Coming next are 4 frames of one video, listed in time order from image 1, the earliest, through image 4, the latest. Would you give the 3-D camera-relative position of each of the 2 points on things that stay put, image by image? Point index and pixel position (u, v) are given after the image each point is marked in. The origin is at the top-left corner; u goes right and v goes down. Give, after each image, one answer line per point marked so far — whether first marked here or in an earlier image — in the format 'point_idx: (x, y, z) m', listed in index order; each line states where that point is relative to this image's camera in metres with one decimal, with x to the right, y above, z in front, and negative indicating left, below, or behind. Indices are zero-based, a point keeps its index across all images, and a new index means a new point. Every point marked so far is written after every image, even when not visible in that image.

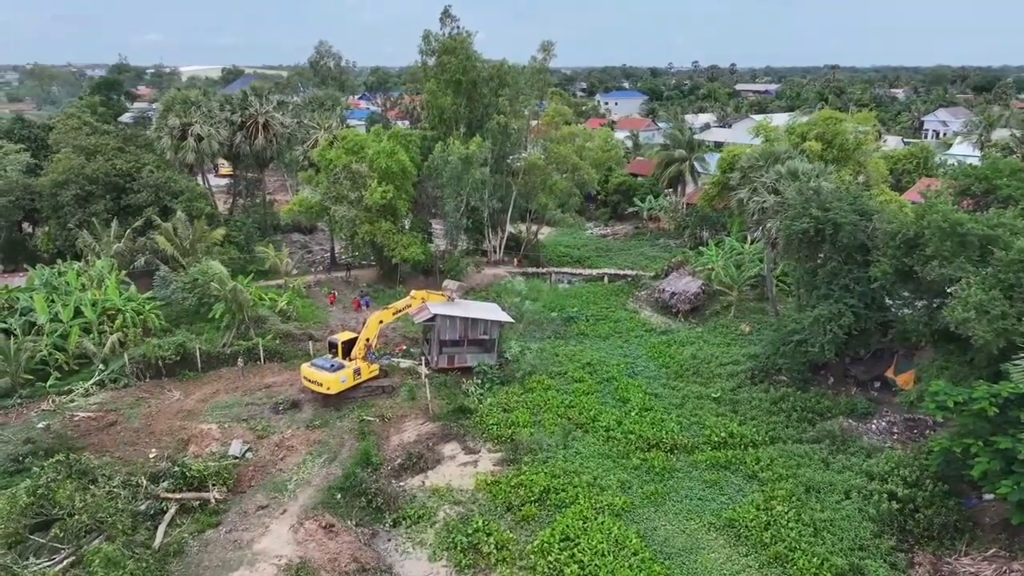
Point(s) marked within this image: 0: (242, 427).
0: (-6.2, -3.2, +15.1) m
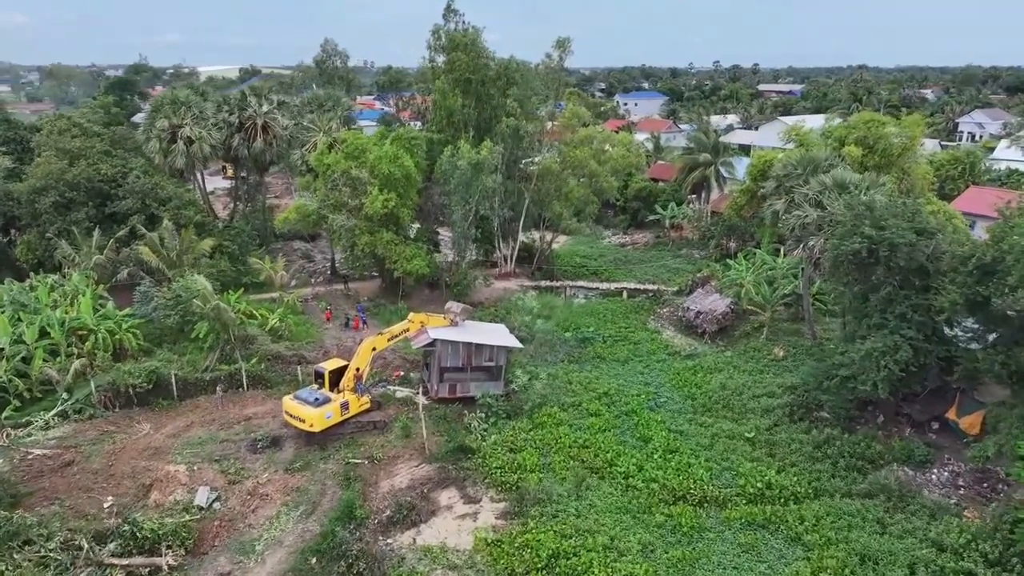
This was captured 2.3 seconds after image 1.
0: (-6.1, -3.7, +13.4) m
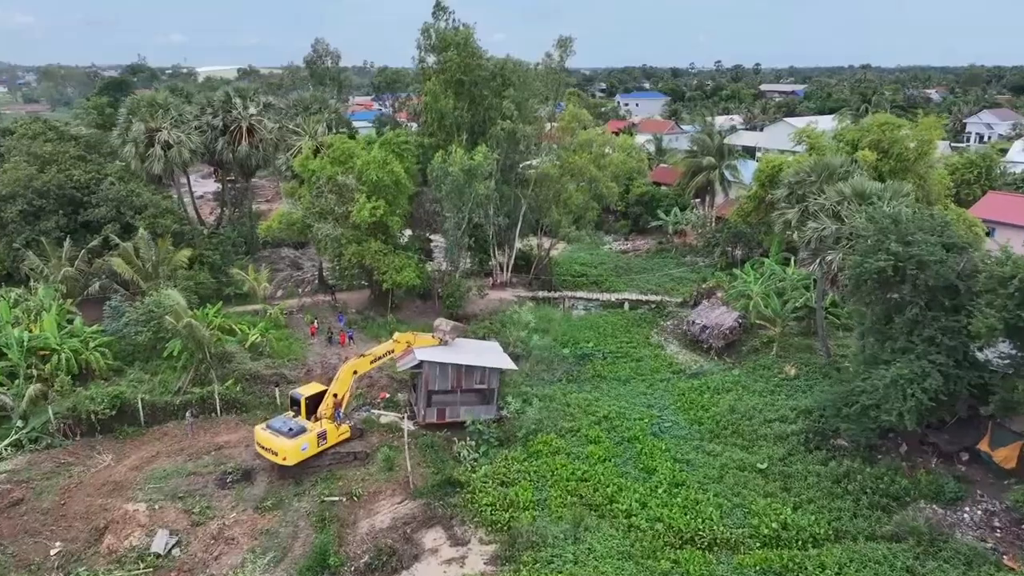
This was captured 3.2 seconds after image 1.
0: (-6.2, -4.1, +12.3) m
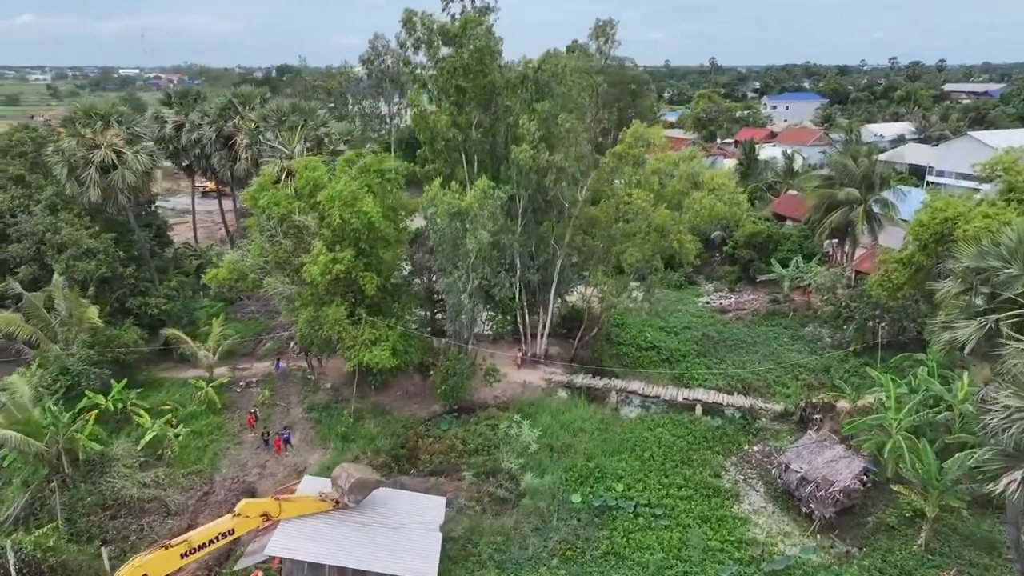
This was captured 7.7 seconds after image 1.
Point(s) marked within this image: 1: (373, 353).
0: (-8.1, -5.8, +7.3) m
1: (-3.2, -1.5, +15.4) m
